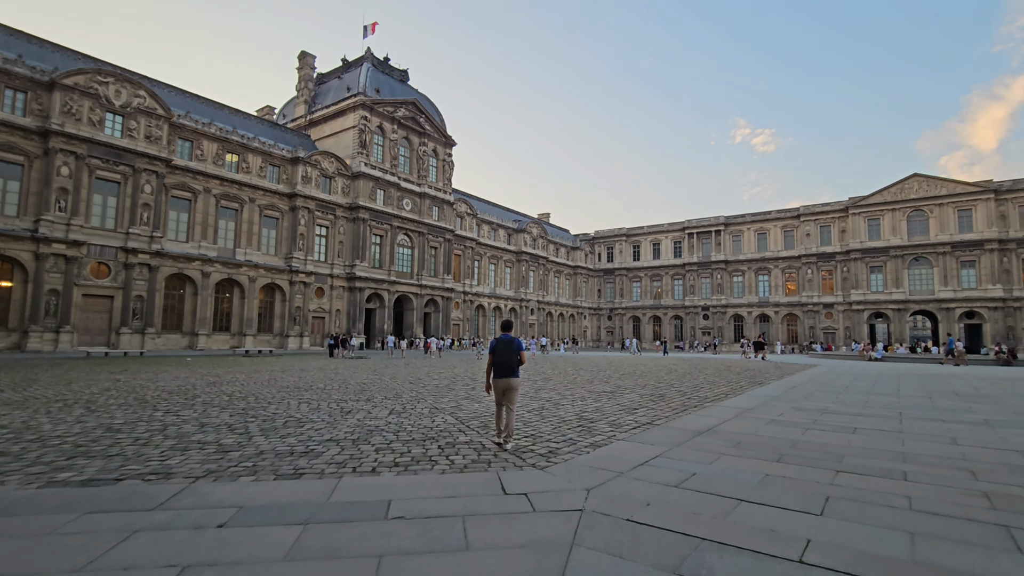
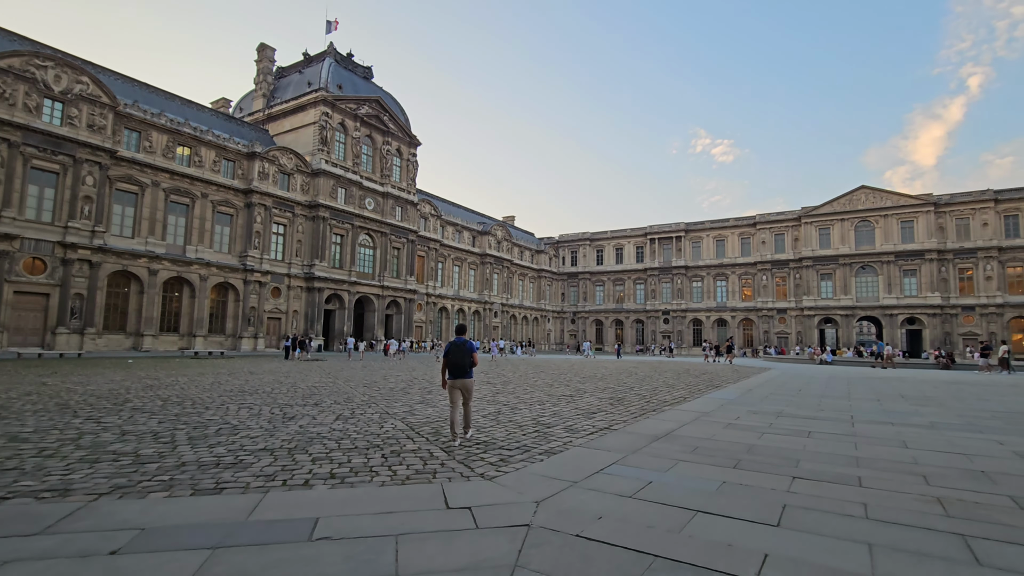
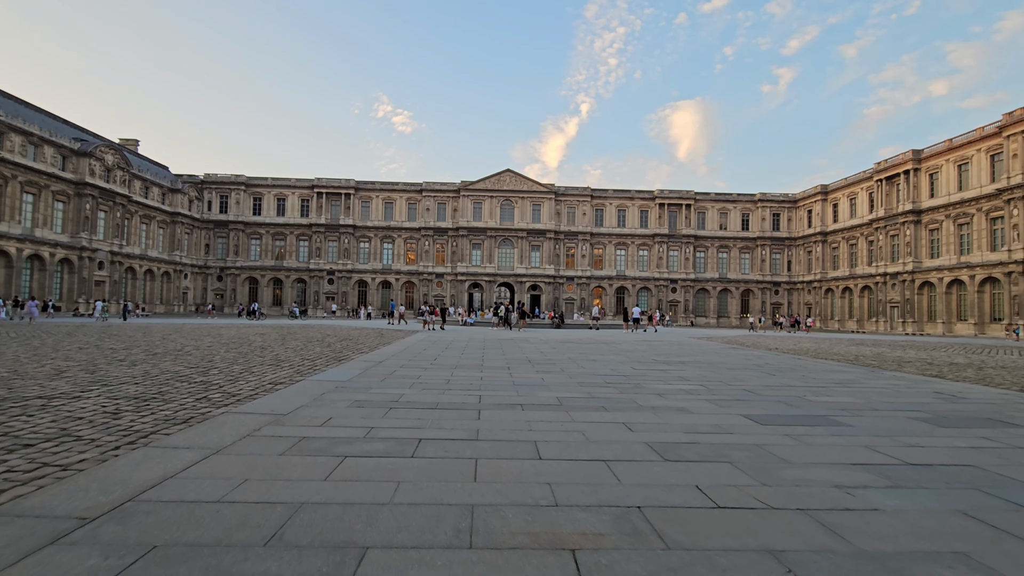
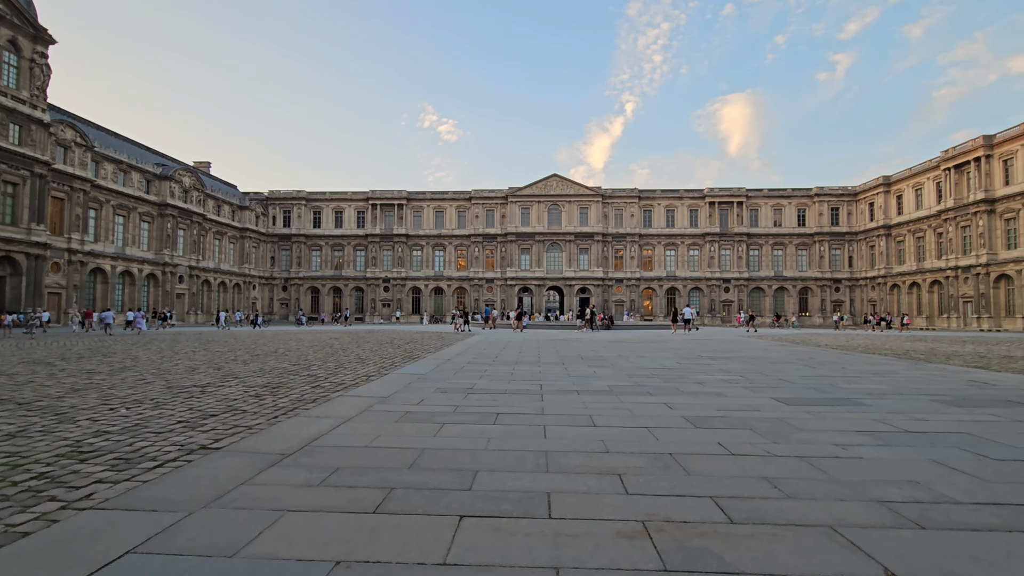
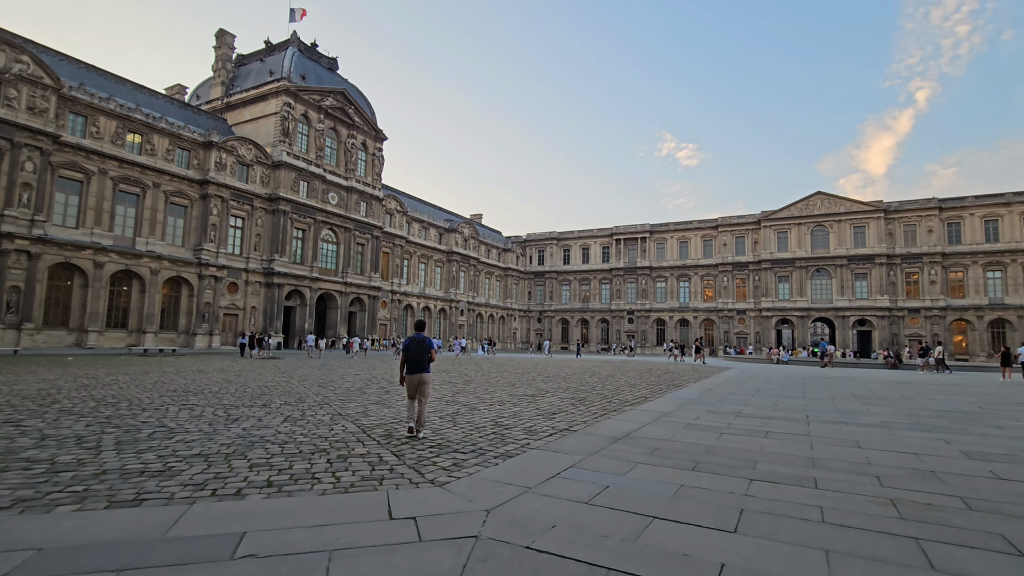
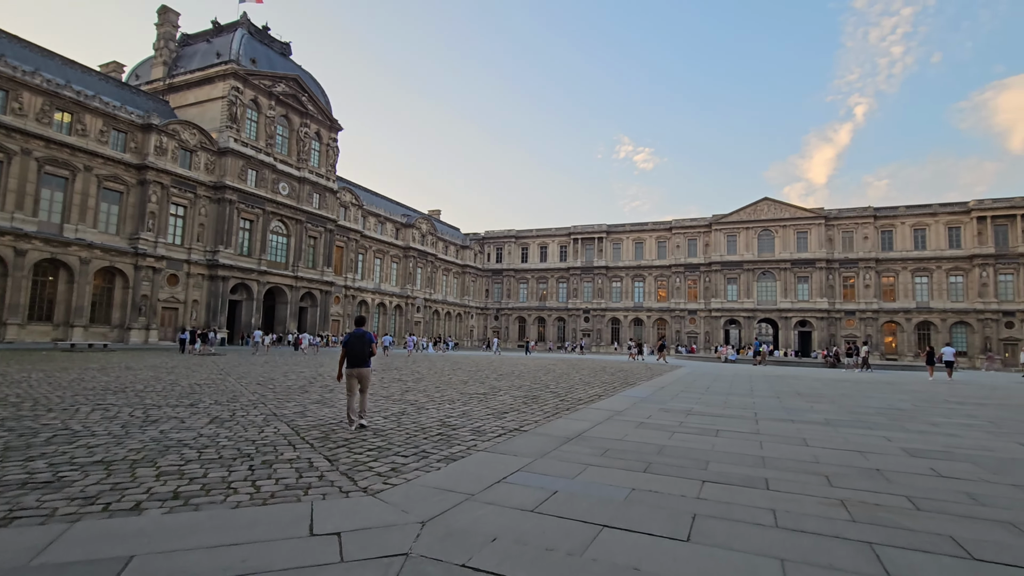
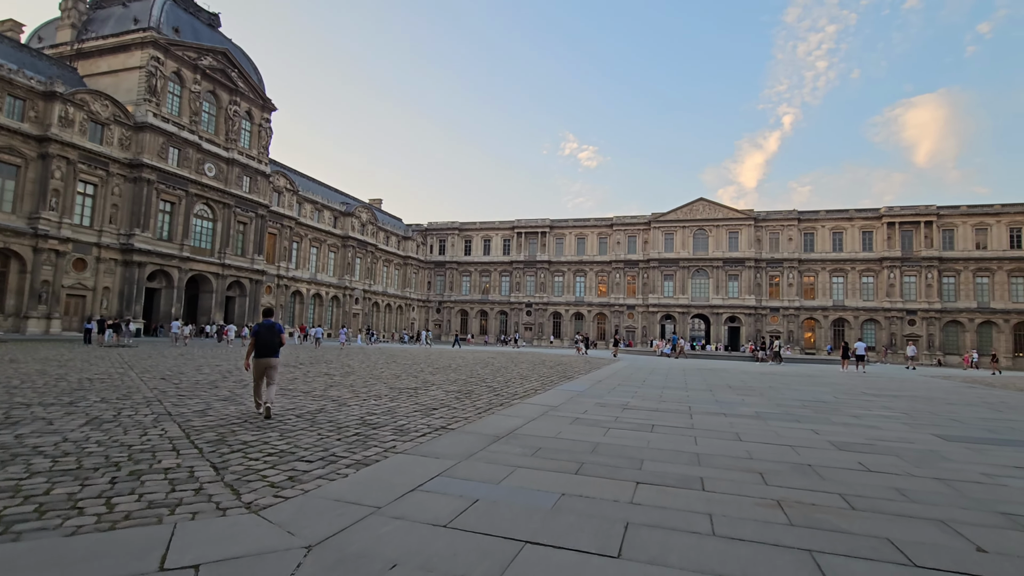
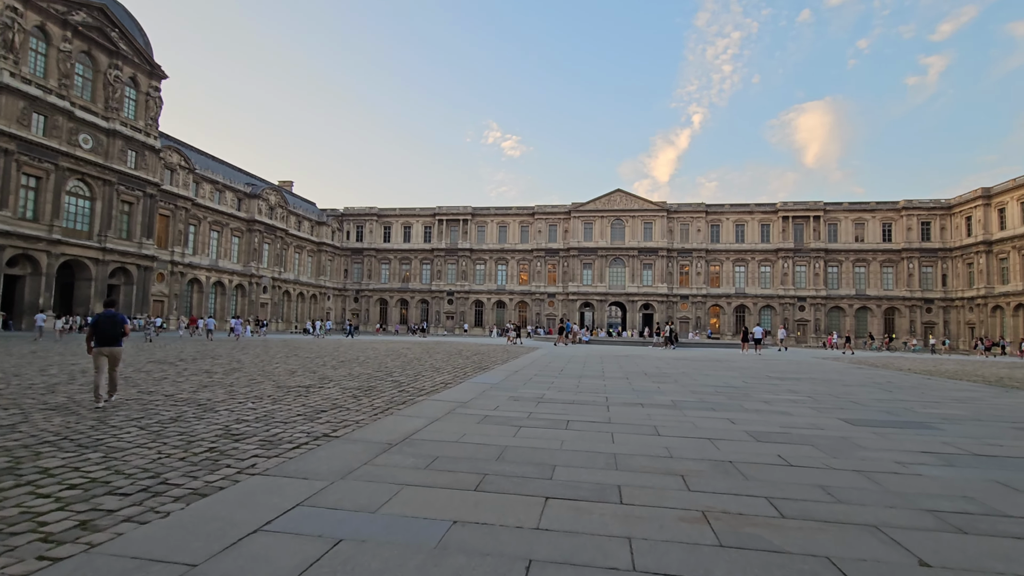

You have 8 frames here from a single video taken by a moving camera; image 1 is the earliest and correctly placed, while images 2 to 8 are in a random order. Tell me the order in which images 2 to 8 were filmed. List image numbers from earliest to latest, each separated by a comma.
2, 5, 6, 7, 8, 4, 3
